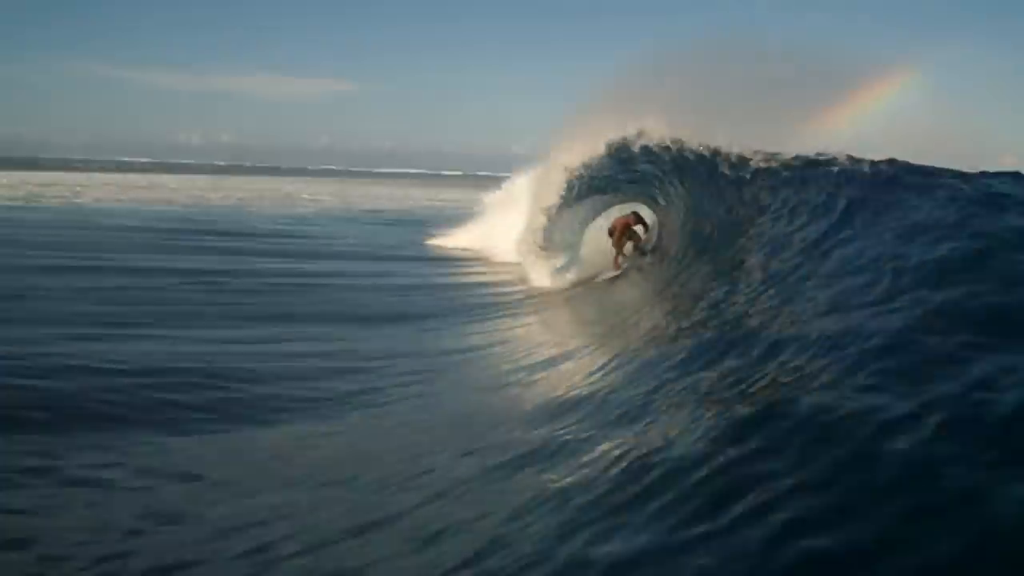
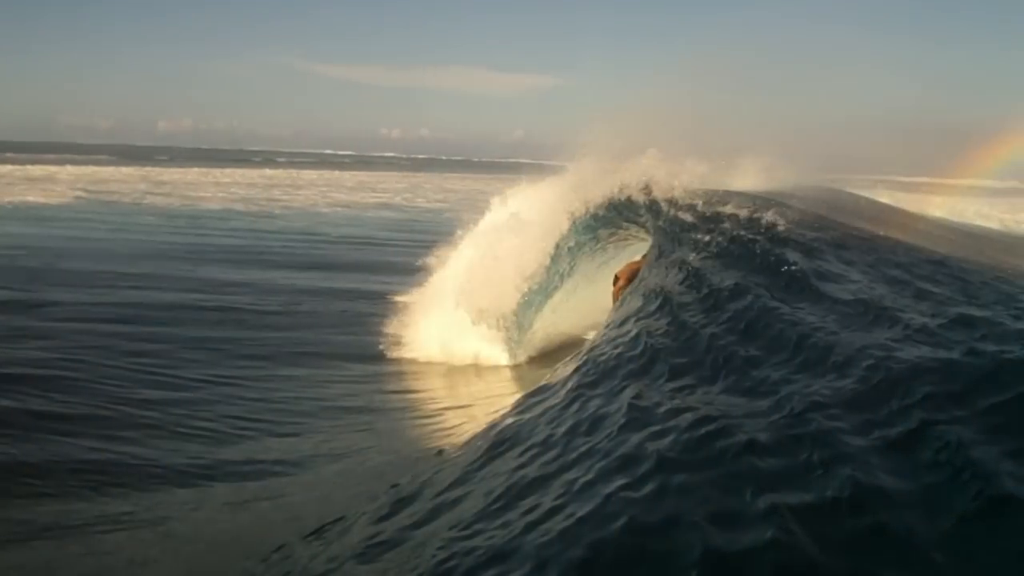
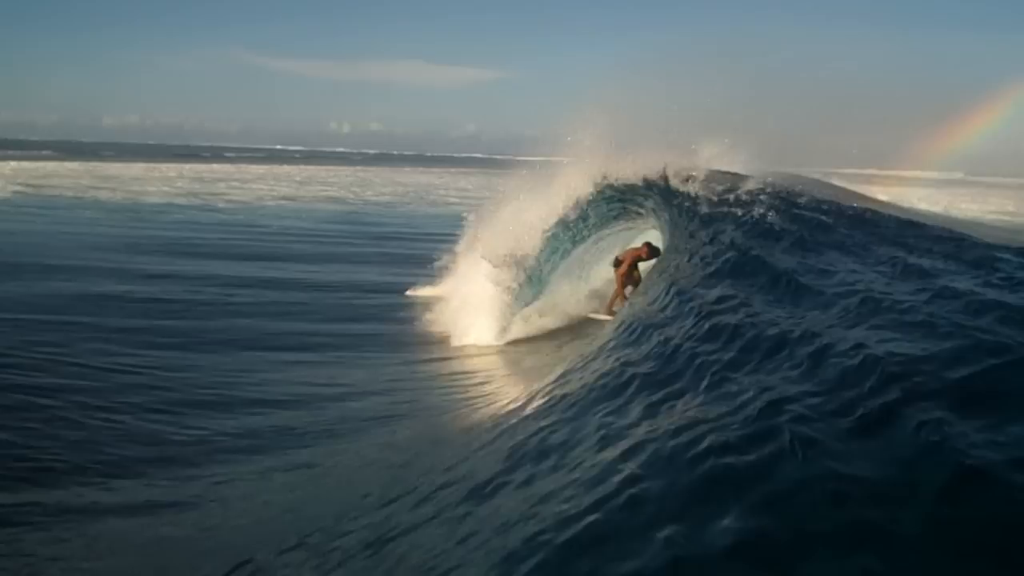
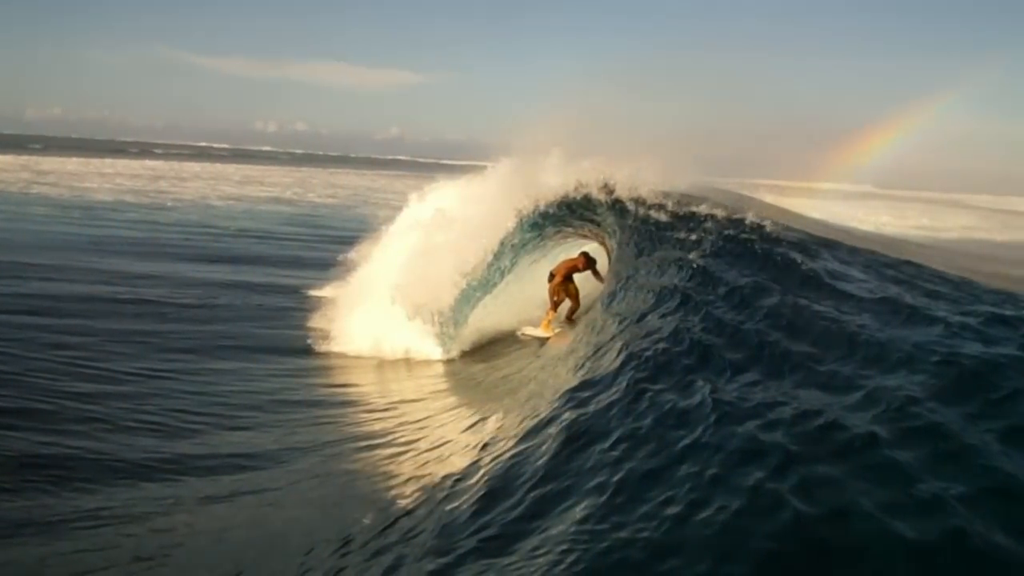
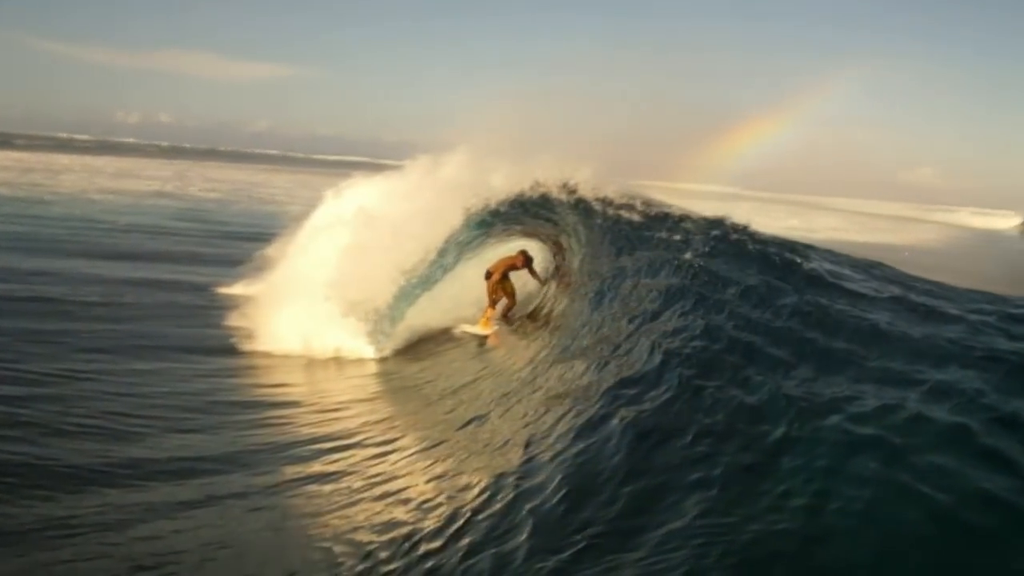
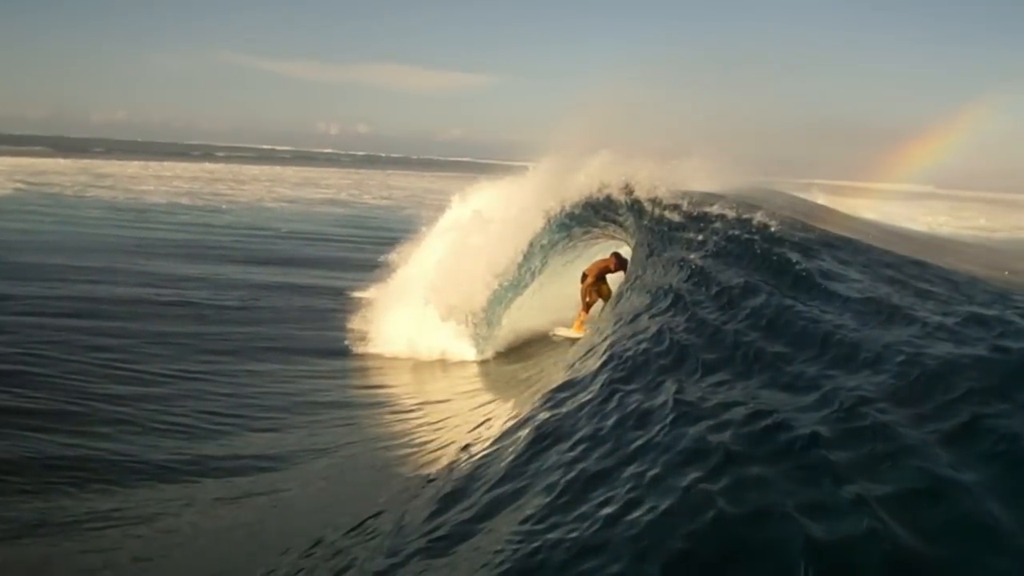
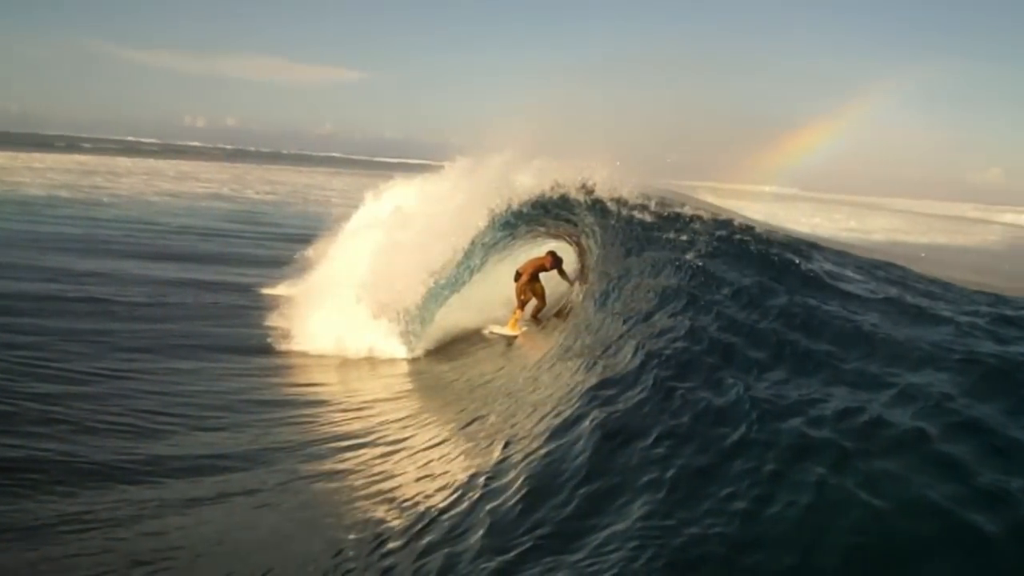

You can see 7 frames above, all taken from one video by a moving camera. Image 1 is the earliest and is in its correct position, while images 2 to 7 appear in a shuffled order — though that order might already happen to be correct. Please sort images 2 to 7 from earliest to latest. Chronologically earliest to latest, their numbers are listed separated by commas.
3, 2, 6, 4, 7, 5
